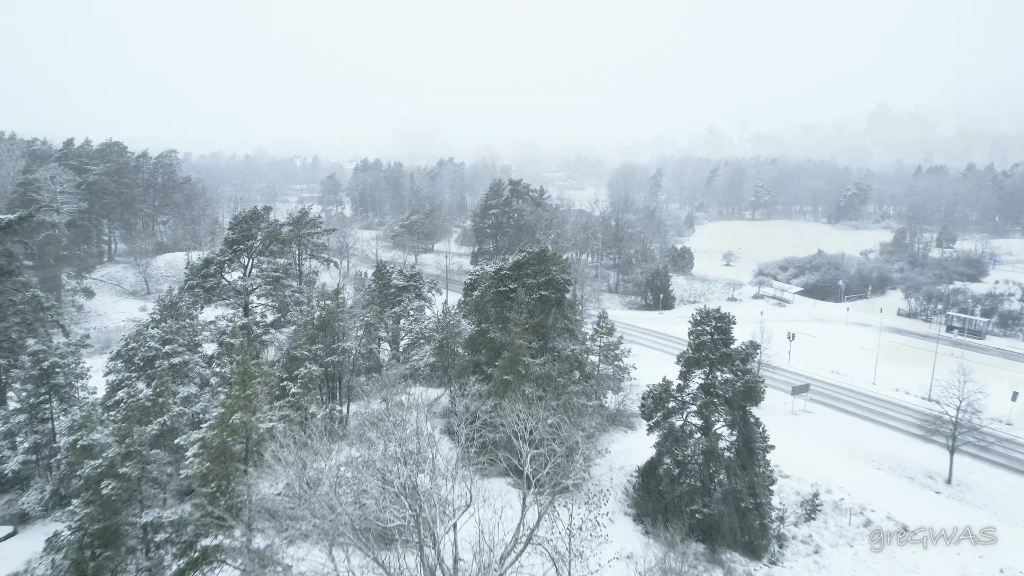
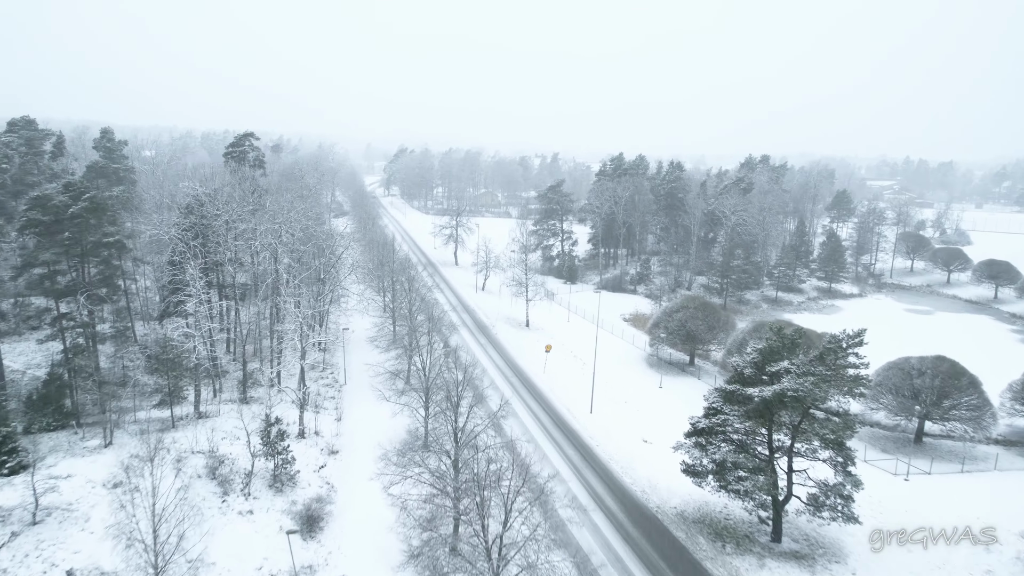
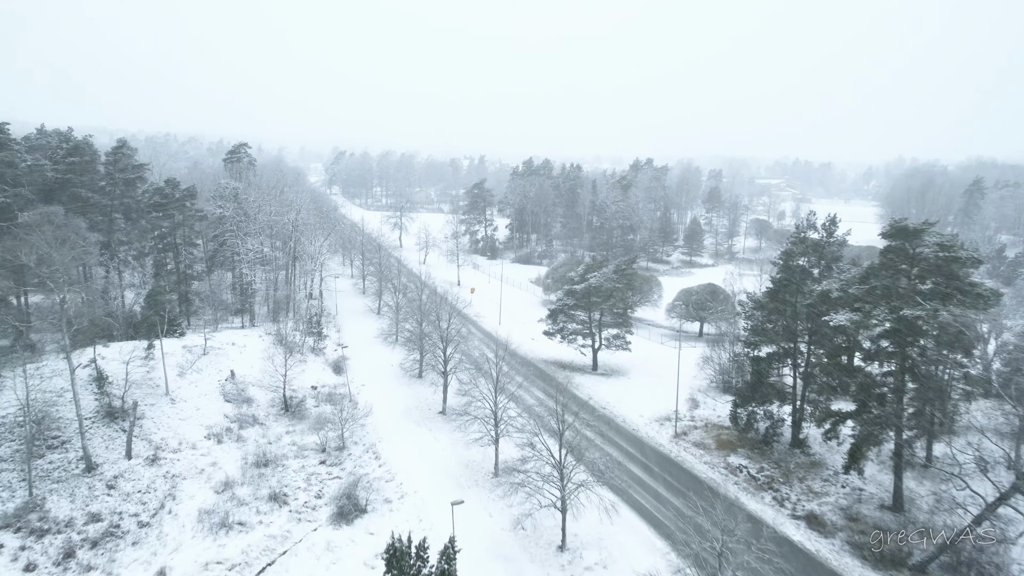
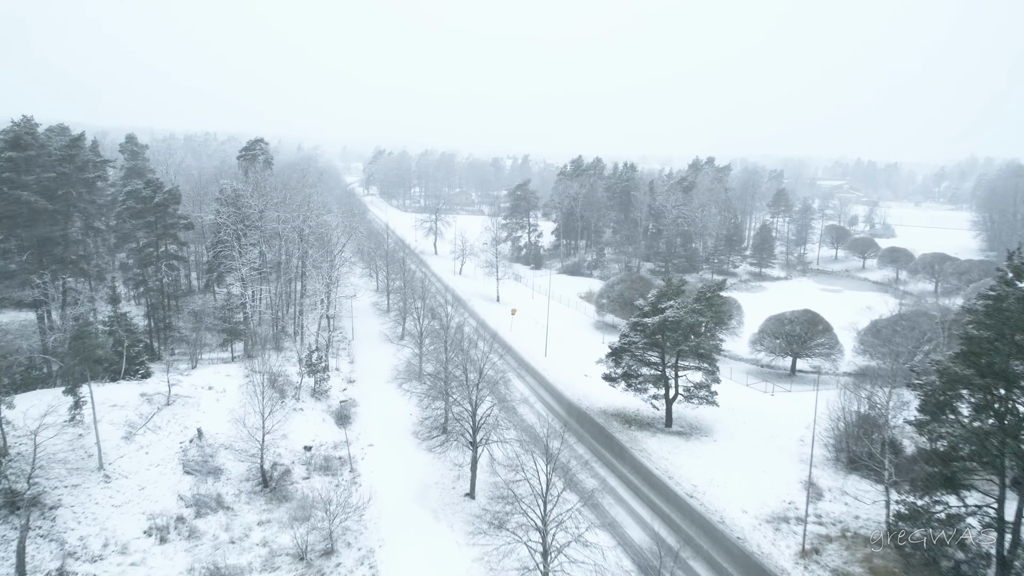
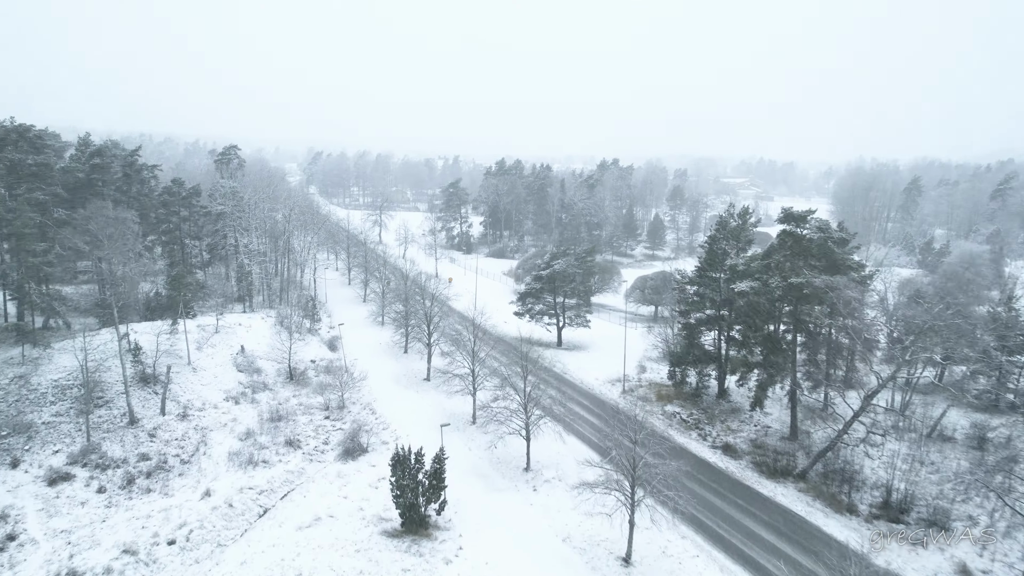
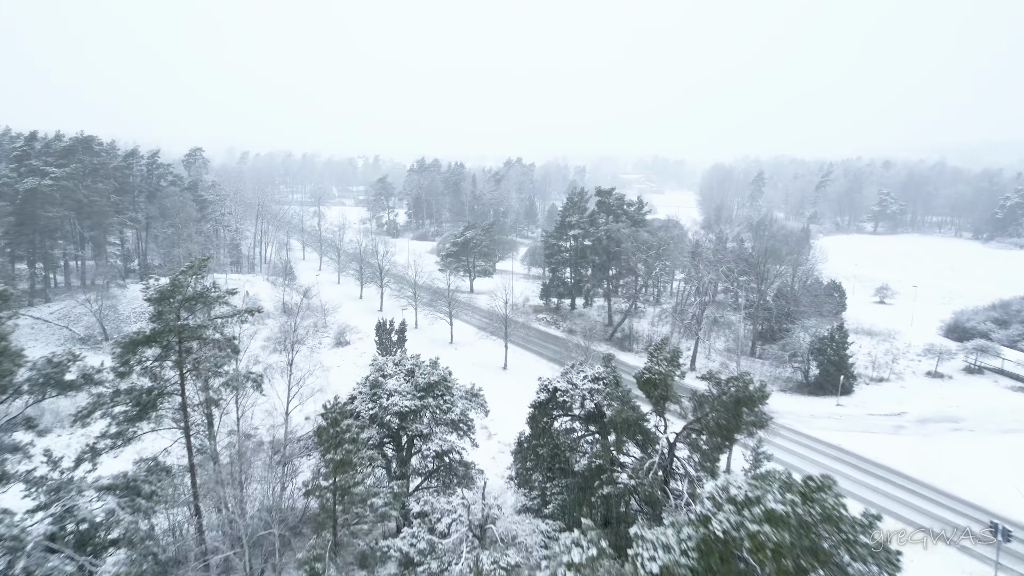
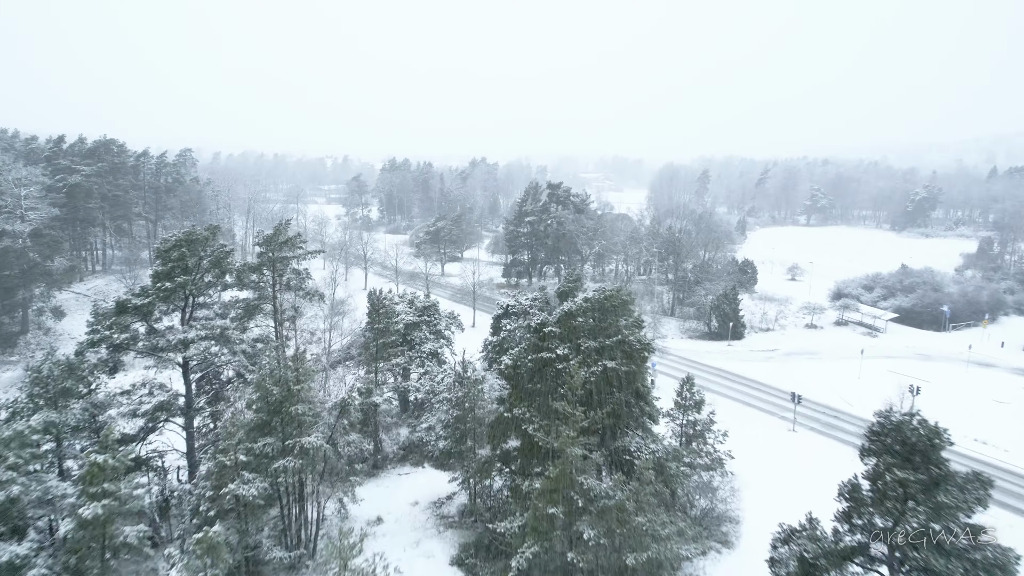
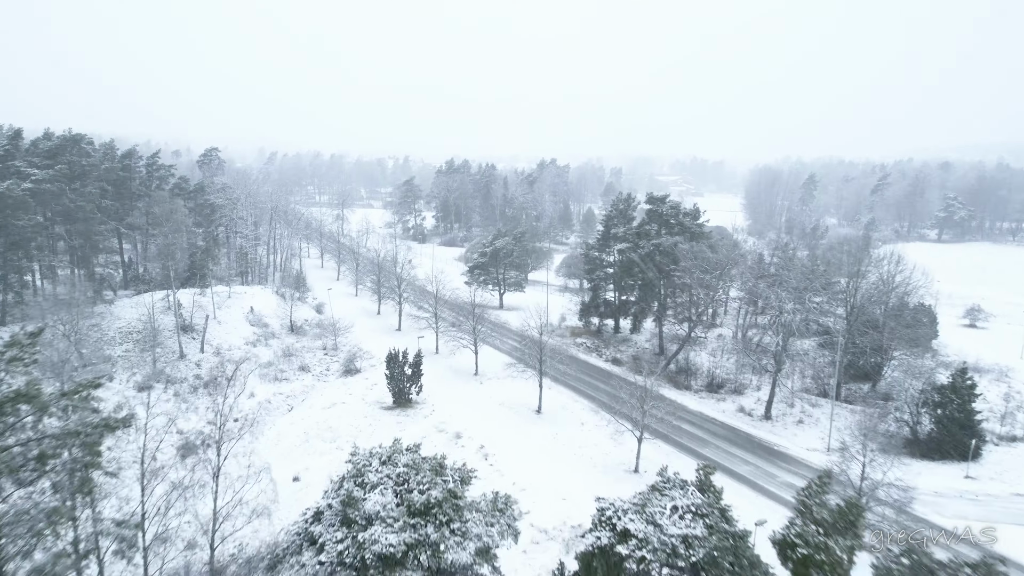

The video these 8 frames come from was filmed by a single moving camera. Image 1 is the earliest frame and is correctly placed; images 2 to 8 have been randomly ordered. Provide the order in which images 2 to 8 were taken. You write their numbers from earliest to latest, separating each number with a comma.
7, 6, 8, 5, 3, 4, 2
